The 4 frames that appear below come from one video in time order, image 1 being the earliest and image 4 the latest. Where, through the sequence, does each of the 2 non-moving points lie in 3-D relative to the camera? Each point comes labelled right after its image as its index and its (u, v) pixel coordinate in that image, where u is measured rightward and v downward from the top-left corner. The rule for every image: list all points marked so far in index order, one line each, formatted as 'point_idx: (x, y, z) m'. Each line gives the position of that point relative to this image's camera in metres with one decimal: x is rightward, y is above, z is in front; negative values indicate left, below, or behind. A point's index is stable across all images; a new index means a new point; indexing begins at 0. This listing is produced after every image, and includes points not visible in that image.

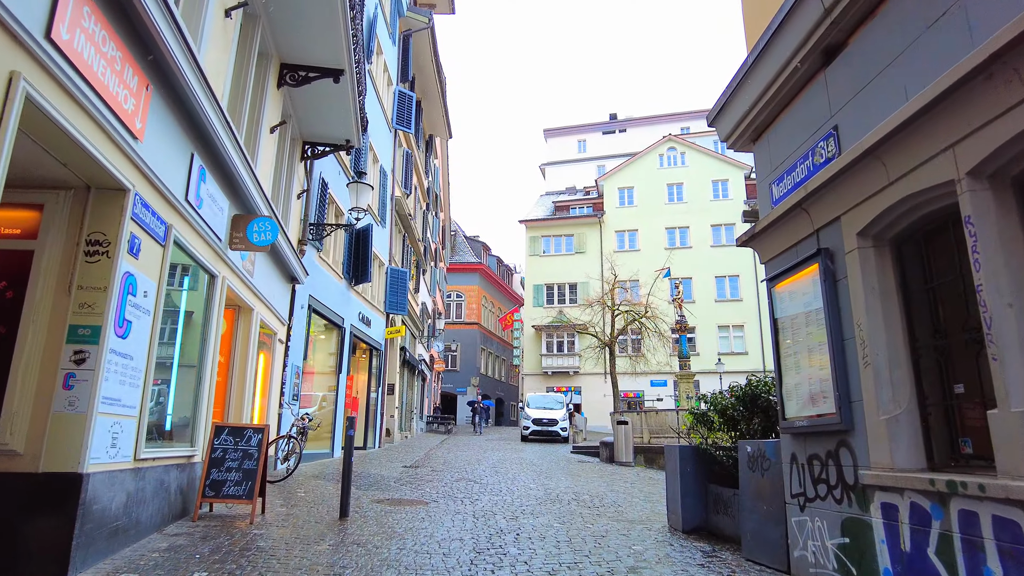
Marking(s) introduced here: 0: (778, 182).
0: (+2.1, +0.9, +5.1) m
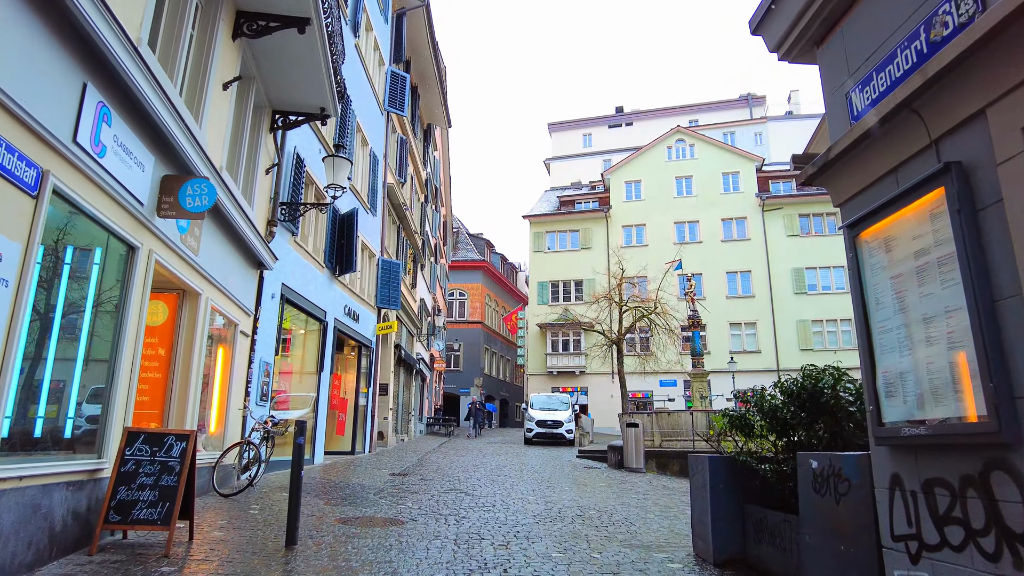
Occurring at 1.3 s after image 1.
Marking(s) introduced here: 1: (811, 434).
0: (+1.9, +1.1, +3.7) m
1: (+2.0, -1.0, +4.4) m
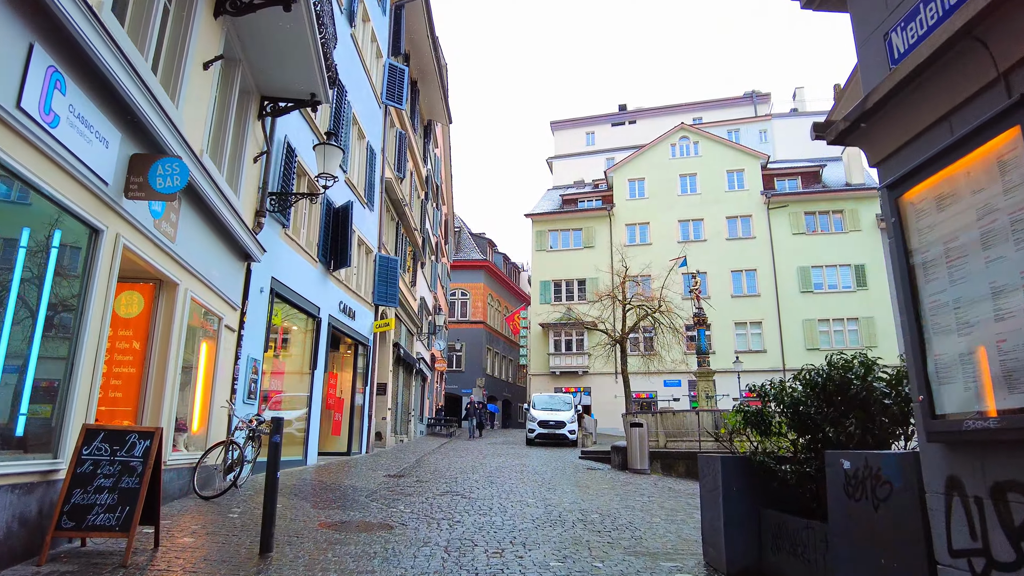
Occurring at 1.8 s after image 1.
0: (+1.9, +1.2, +3.2) m
1: (+2.0, -0.9, +3.9) m
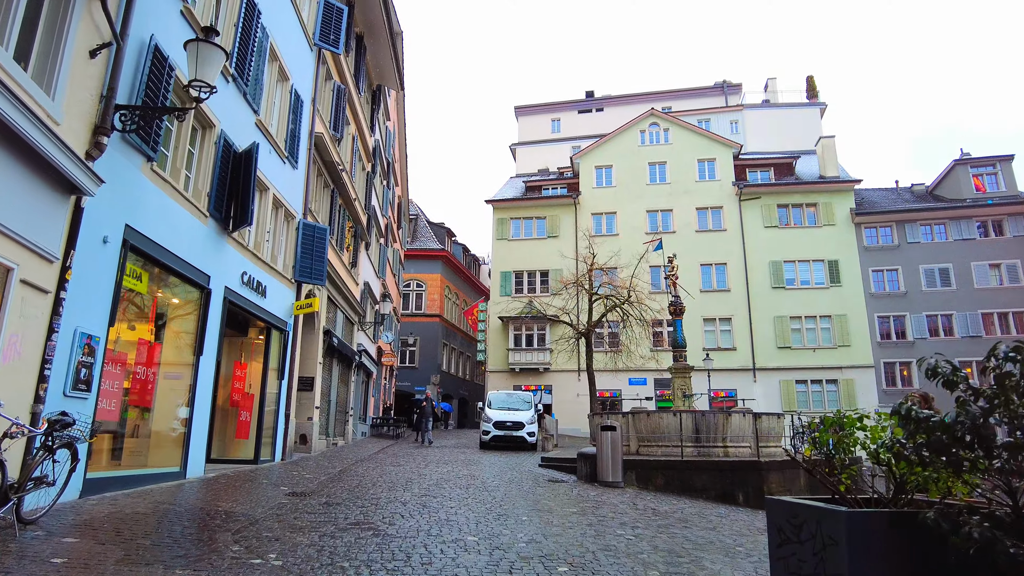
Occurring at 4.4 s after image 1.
0: (+1.6, +1.7, +0.5) m
1: (+1.6, -0.4, +1.2) m
